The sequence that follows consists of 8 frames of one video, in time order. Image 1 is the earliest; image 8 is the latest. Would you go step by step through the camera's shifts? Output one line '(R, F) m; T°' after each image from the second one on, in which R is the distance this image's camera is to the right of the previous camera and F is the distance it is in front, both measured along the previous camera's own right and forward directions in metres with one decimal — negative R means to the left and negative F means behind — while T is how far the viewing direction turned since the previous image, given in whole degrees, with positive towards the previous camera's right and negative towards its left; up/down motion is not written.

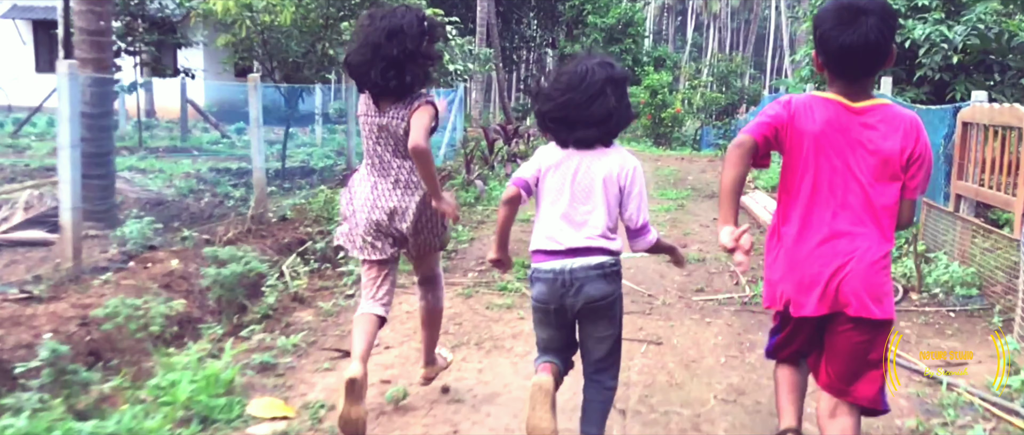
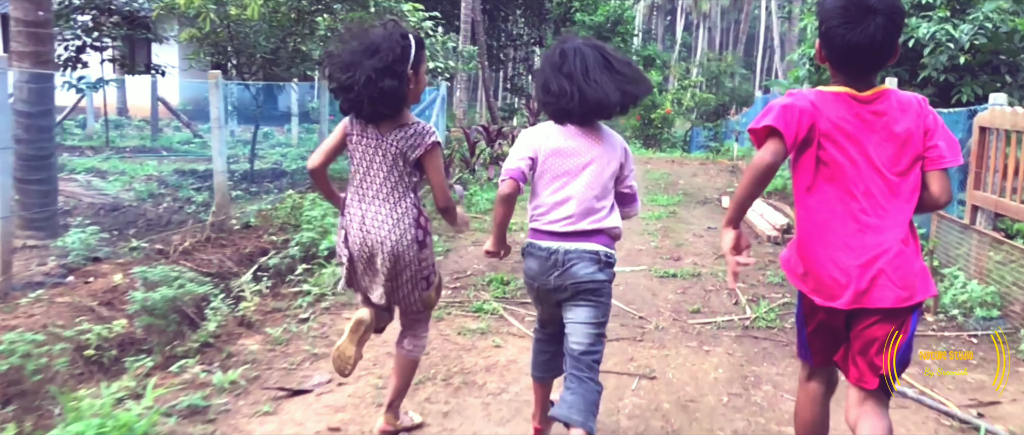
(+0.1, +0.5) m; +1°
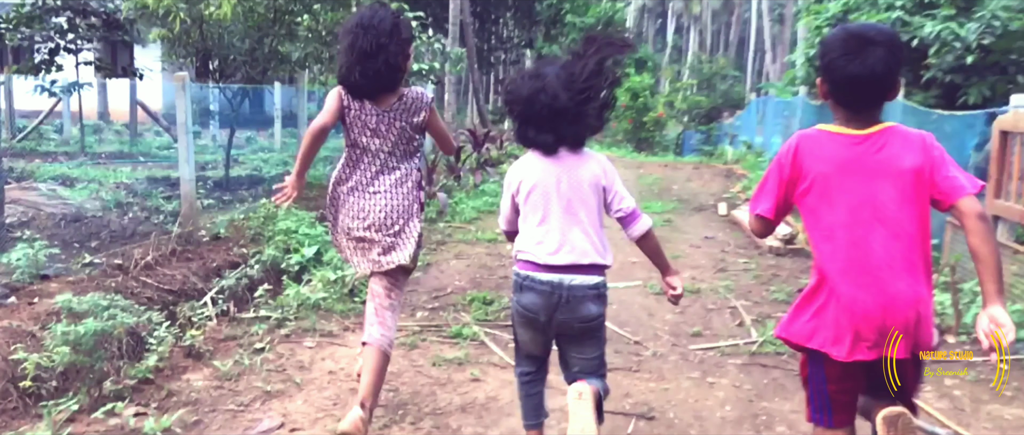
(+0.1, +0.4) m; 0°
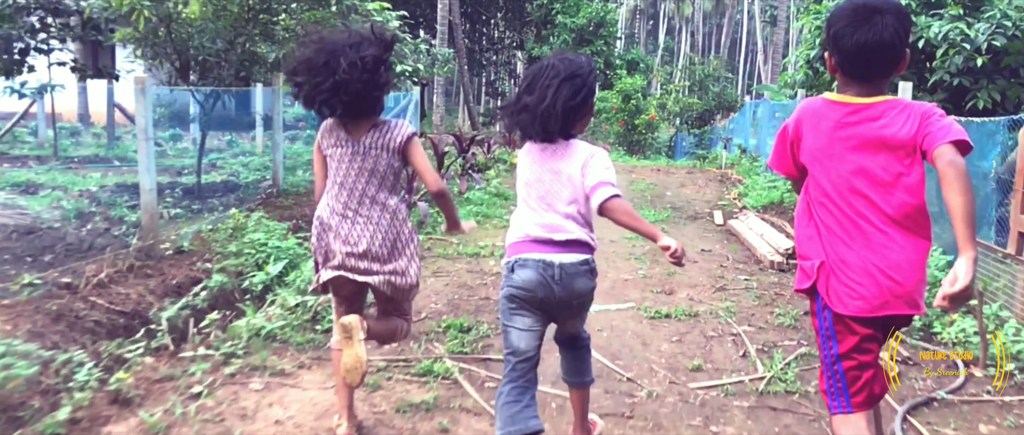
(+0.1, +0.5) m; 0°
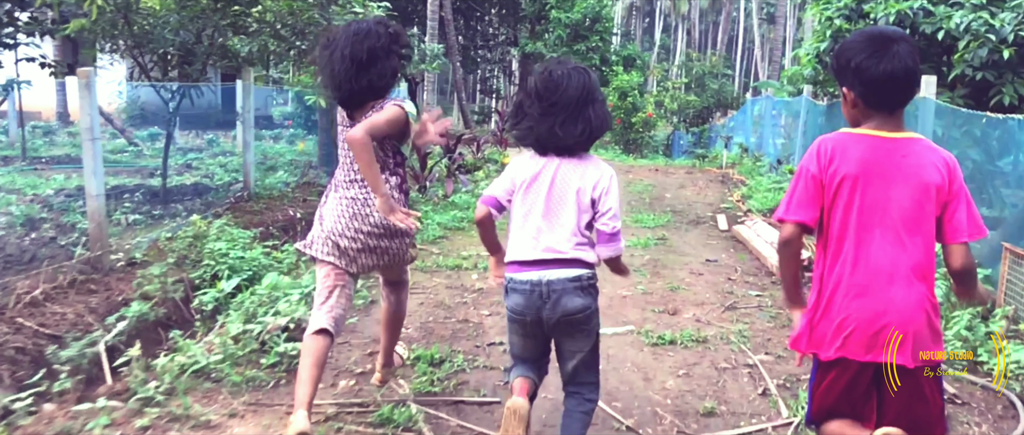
(+0.1, +0.6) m; 0°
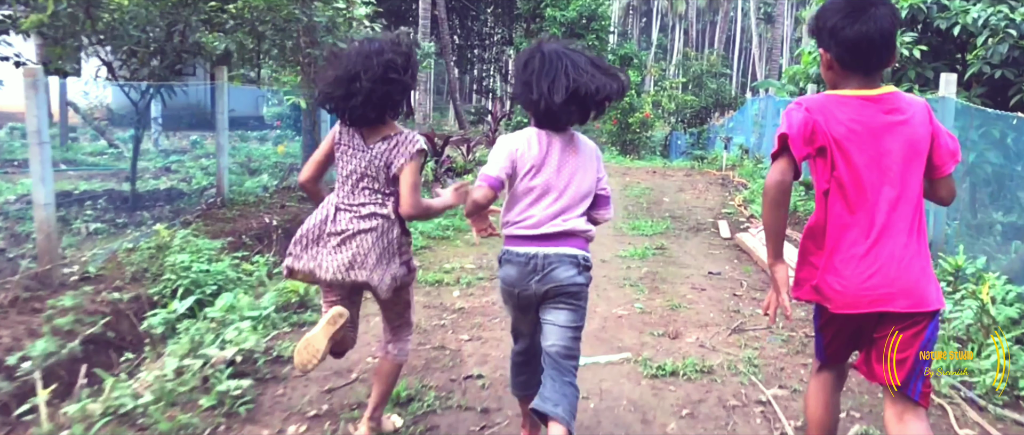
(+0.1, +0.5) m; 0°
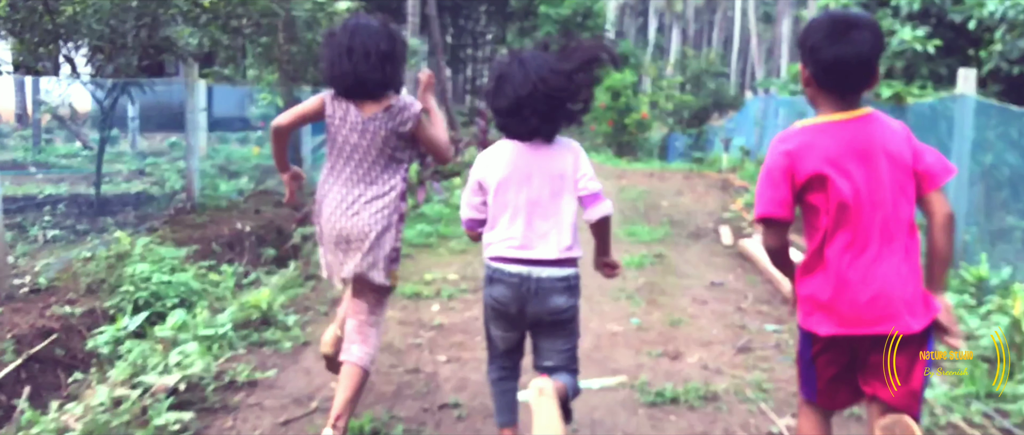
(0.0, +0.4) m; +1°
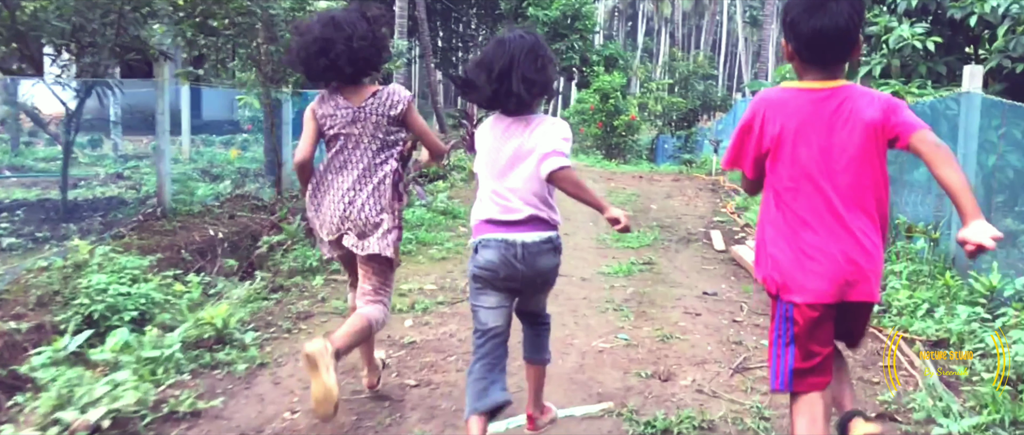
(+0.1, +0.3) m; 0°
